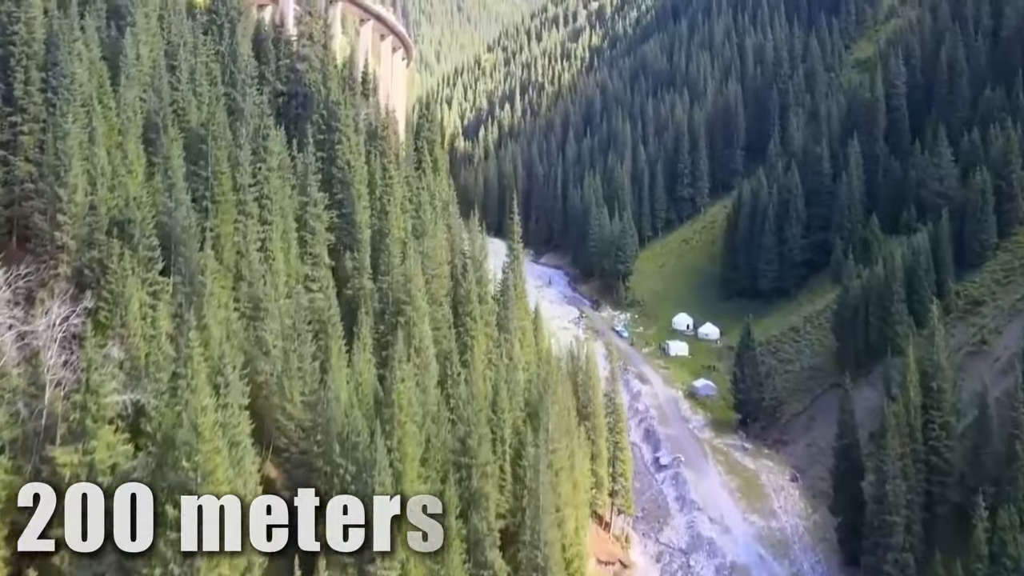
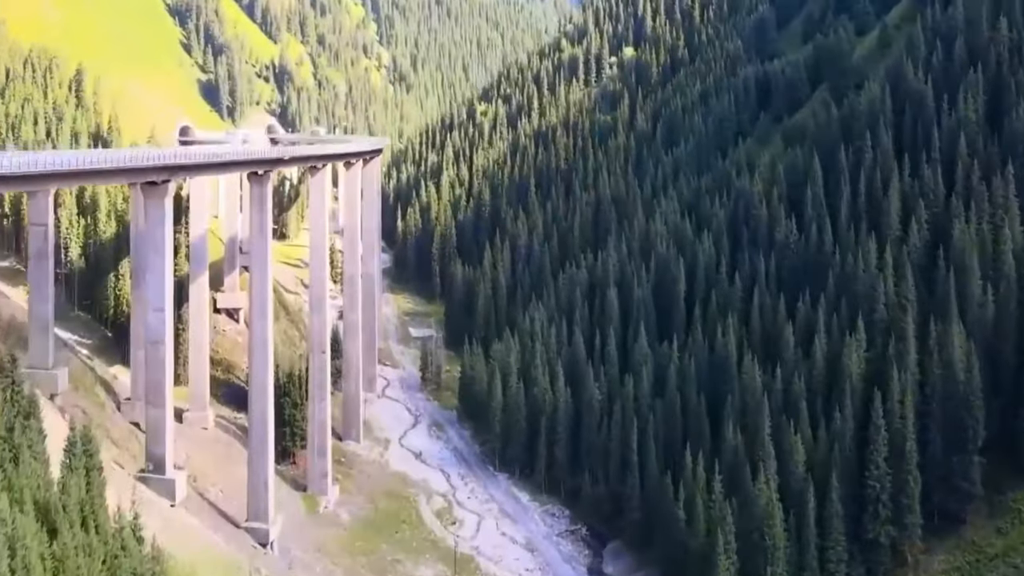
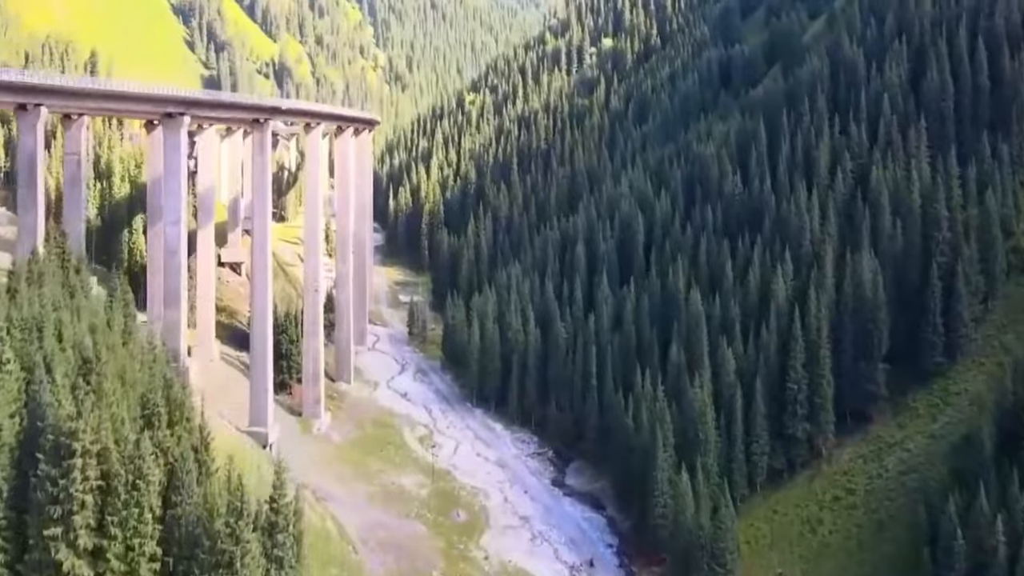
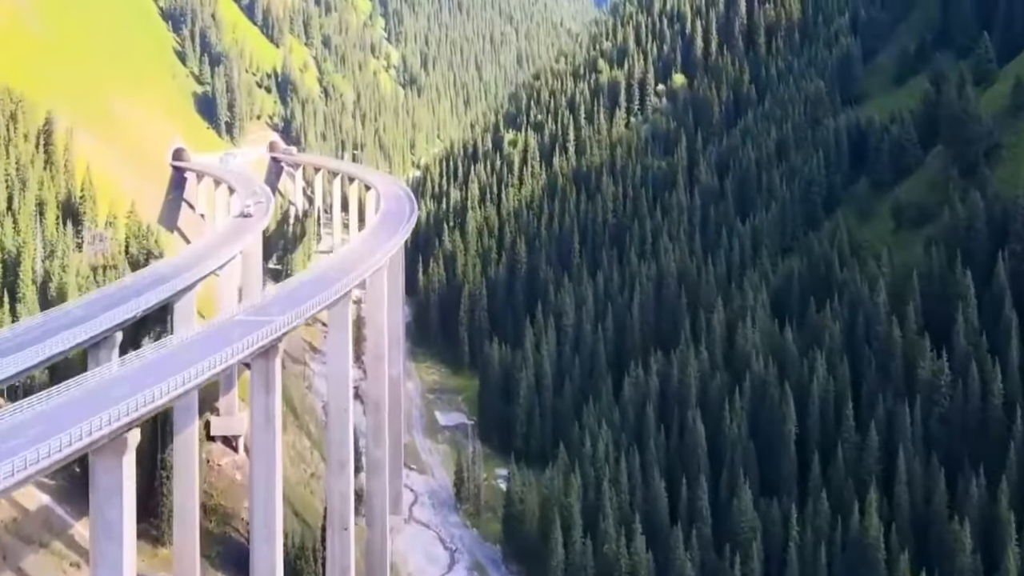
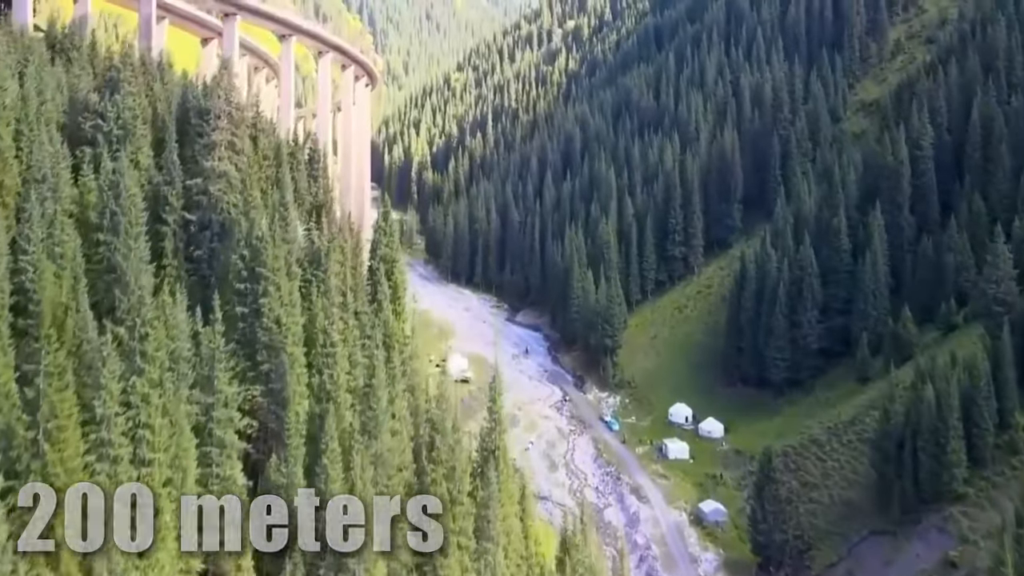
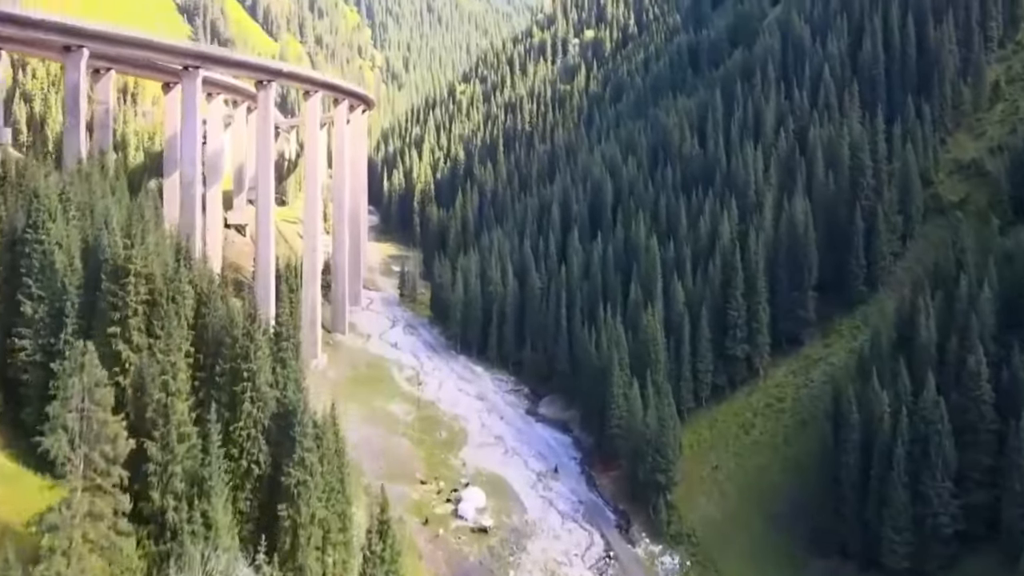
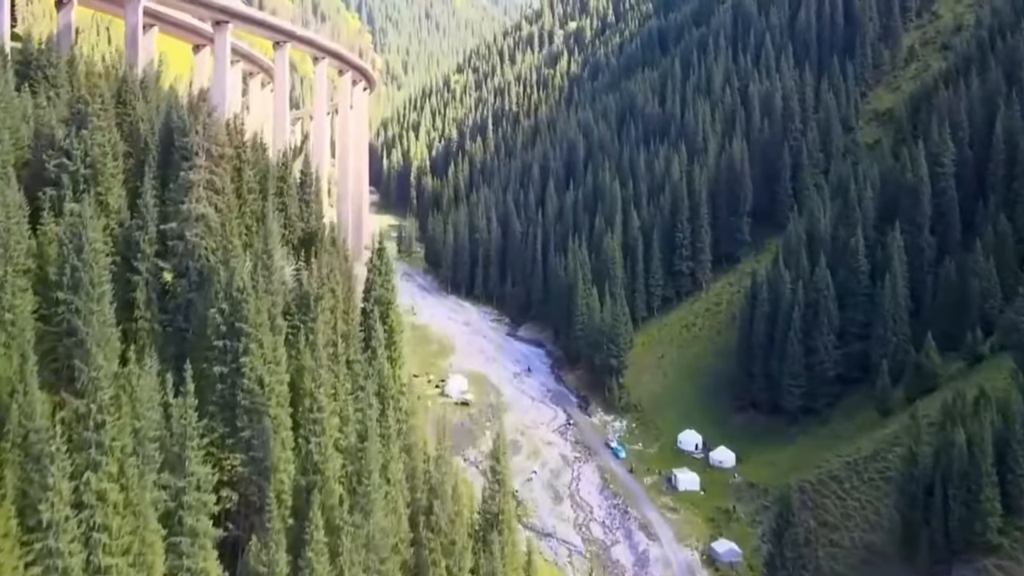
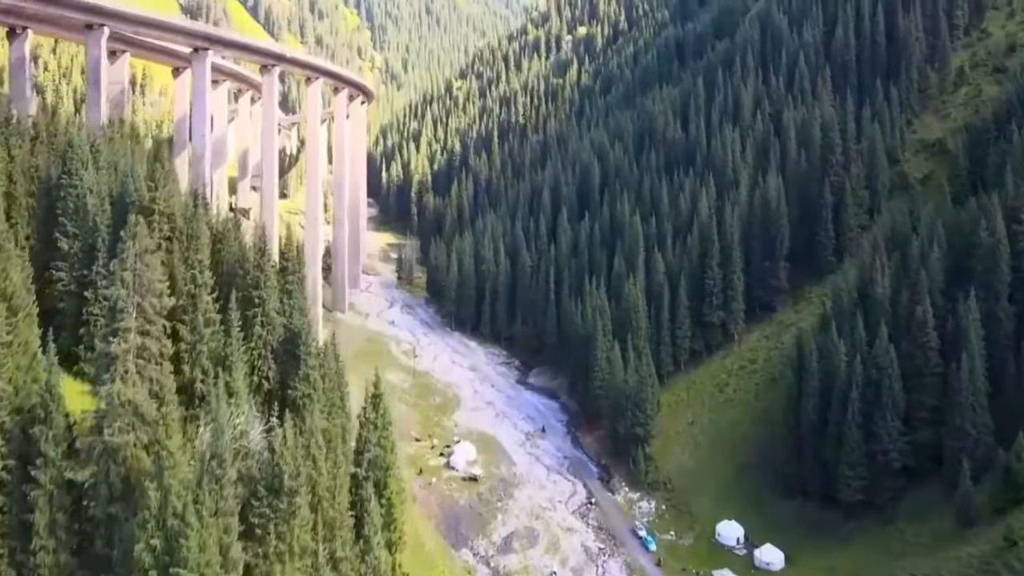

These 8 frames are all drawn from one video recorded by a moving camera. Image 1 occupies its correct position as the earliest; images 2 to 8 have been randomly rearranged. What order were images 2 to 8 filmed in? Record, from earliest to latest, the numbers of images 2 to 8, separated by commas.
5, 7, 8, 6, 3, 2, 4
